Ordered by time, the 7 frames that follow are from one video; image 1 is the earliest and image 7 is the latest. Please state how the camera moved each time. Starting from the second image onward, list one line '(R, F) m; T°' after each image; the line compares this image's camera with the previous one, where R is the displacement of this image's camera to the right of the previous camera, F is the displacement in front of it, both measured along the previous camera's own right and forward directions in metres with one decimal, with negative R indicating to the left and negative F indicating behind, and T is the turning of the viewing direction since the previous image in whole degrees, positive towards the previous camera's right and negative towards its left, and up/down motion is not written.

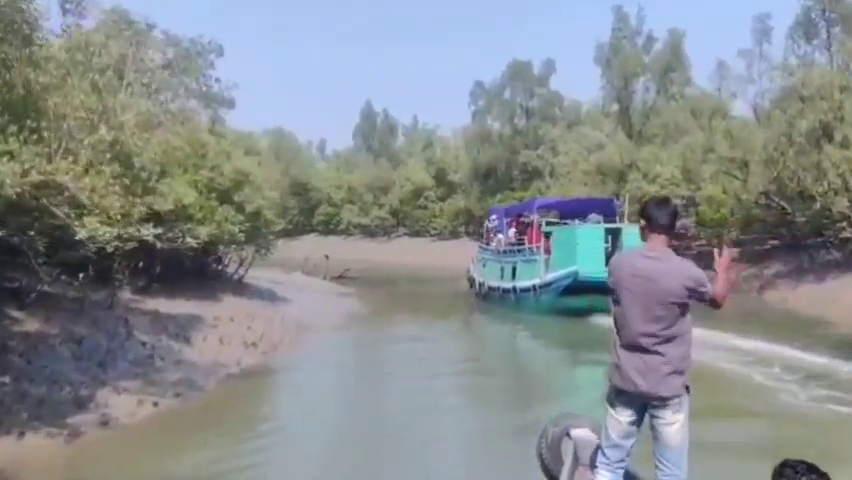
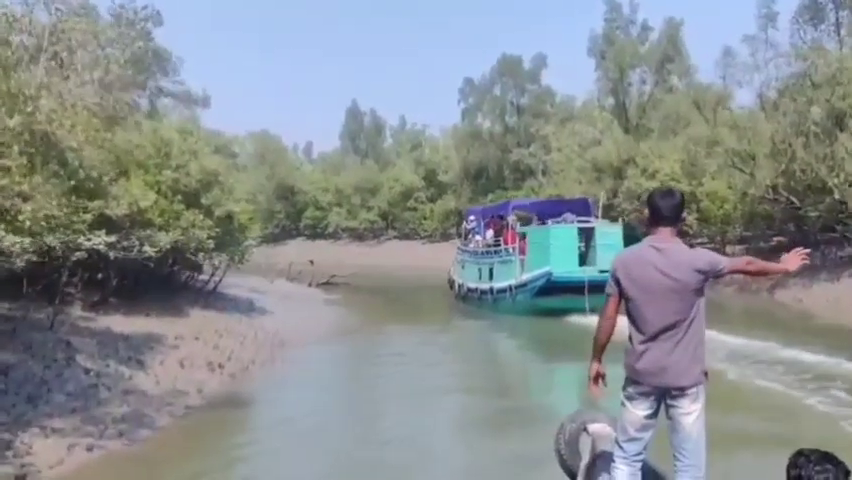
(0.0, +2.3) m; +1°
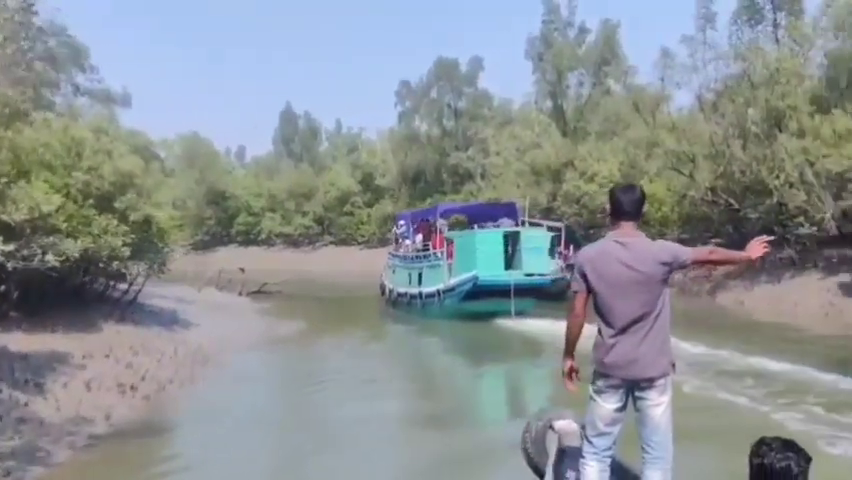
(0.0, +1.3) m; +4°
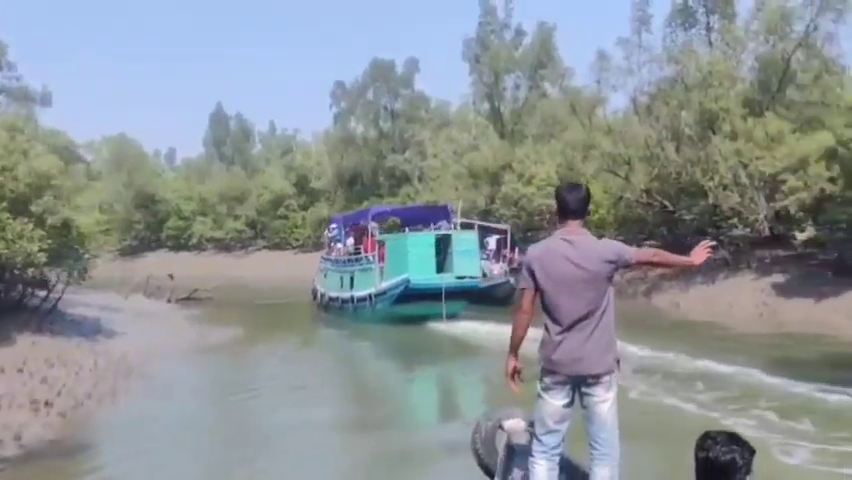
(0.0, +0.7) m; +4°
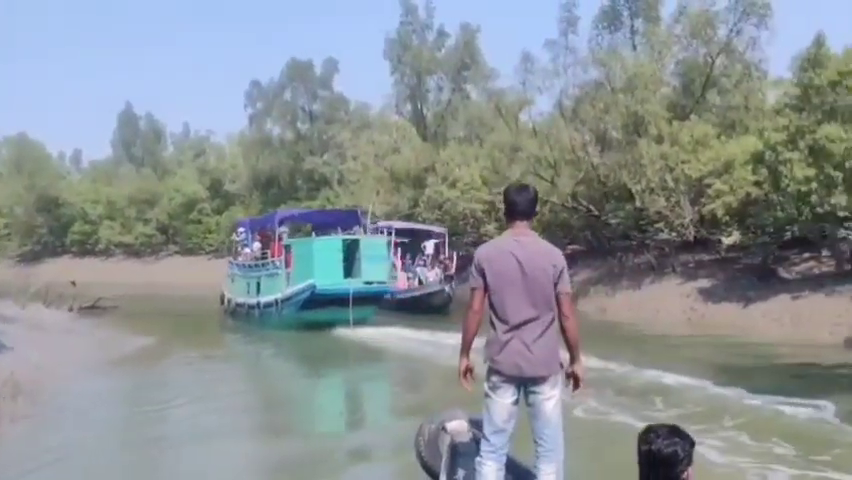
(-0.2, +1.3) m; +6°
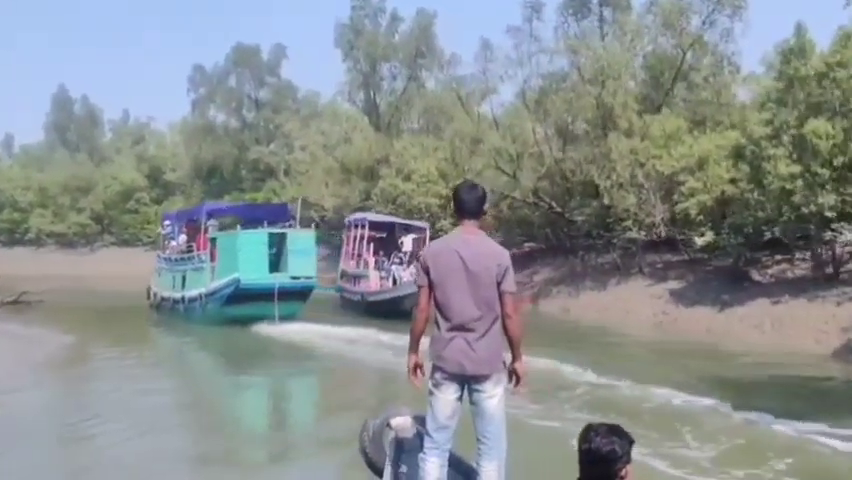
(-0.4, +2.1) m; +4°
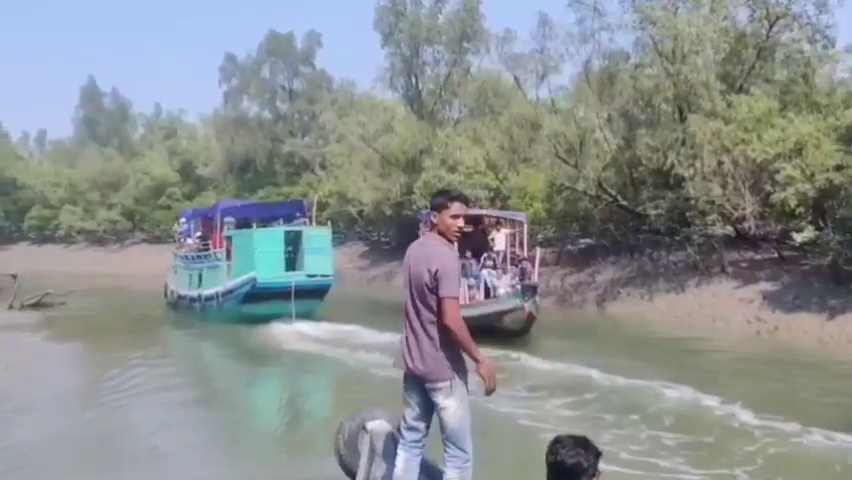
(-0.8, +3.0) m; -2°
